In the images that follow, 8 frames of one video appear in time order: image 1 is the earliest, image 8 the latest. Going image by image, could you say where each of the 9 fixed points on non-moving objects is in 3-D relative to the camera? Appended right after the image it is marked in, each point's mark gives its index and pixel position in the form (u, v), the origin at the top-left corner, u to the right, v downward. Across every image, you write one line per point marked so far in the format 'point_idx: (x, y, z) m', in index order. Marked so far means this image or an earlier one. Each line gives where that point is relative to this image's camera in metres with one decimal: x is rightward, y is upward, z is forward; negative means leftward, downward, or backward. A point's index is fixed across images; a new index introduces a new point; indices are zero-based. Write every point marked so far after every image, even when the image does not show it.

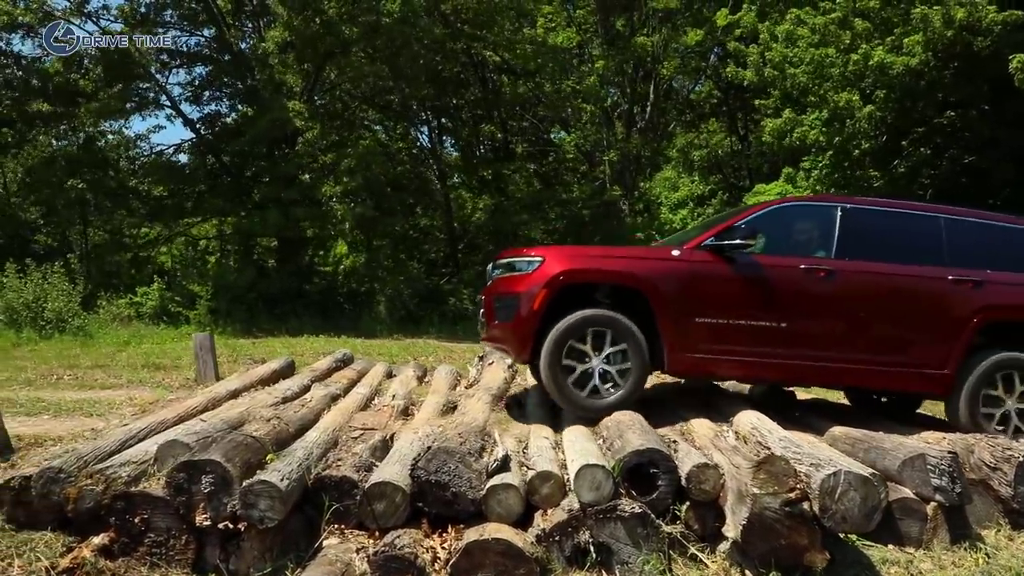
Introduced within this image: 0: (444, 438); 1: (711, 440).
0: (-0.5, -1.0, +5.5) m
1: (+1.3, -1.0, +5.6) m
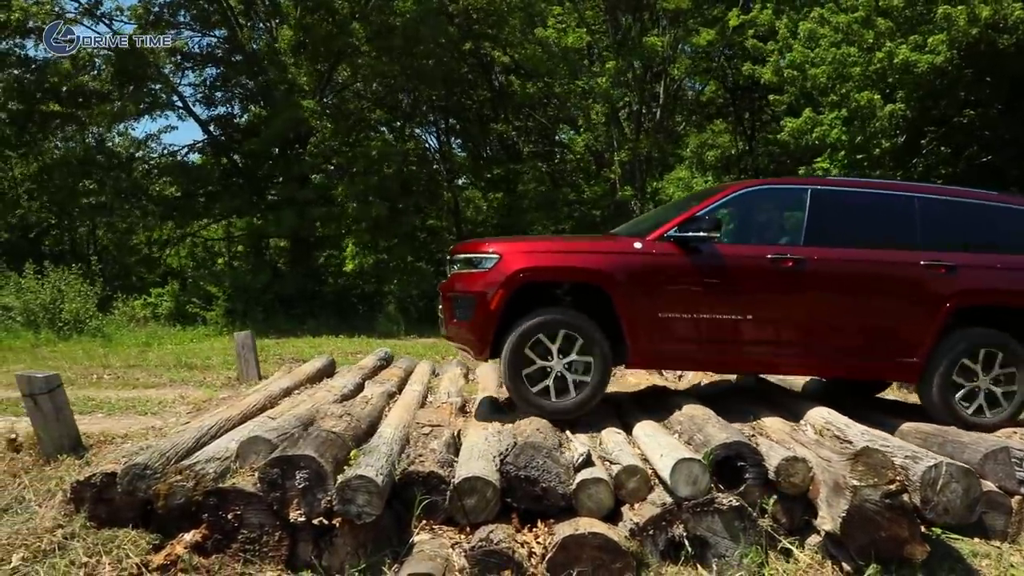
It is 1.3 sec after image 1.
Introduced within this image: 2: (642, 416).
0: (0.0, -0.9, +5.5) m
1: (+1.8, -0.9, +5.6) m
2: (+1.0, -0.9, +6.4) m
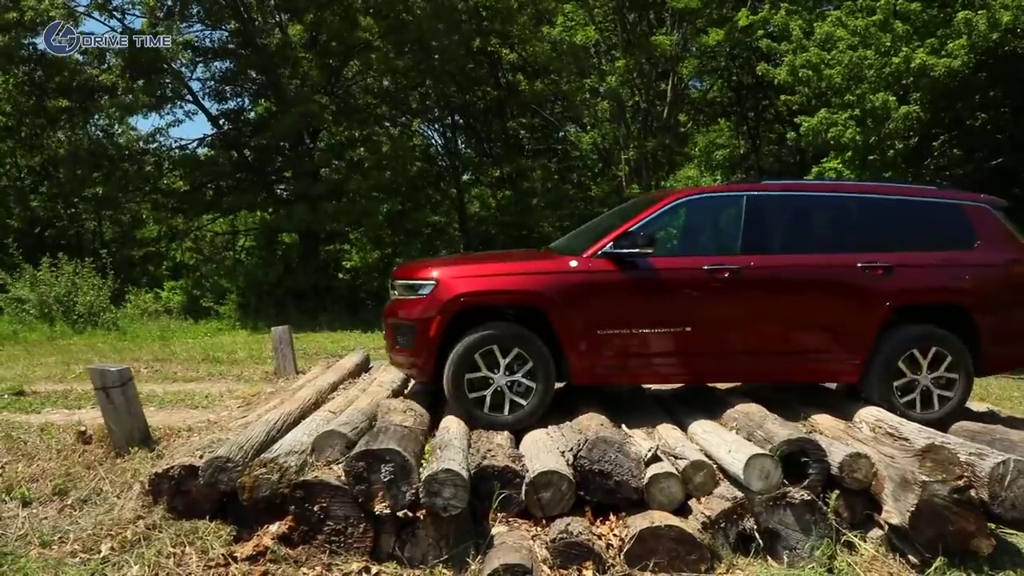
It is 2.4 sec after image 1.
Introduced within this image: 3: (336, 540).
0: (+0.5, -0.9, +5.6) m
1: (+2.2, -0.9, +5.7) m
2: (+1.4, -0.9, +6.5) m
3: (-0.9, -1.4, +4.7) m
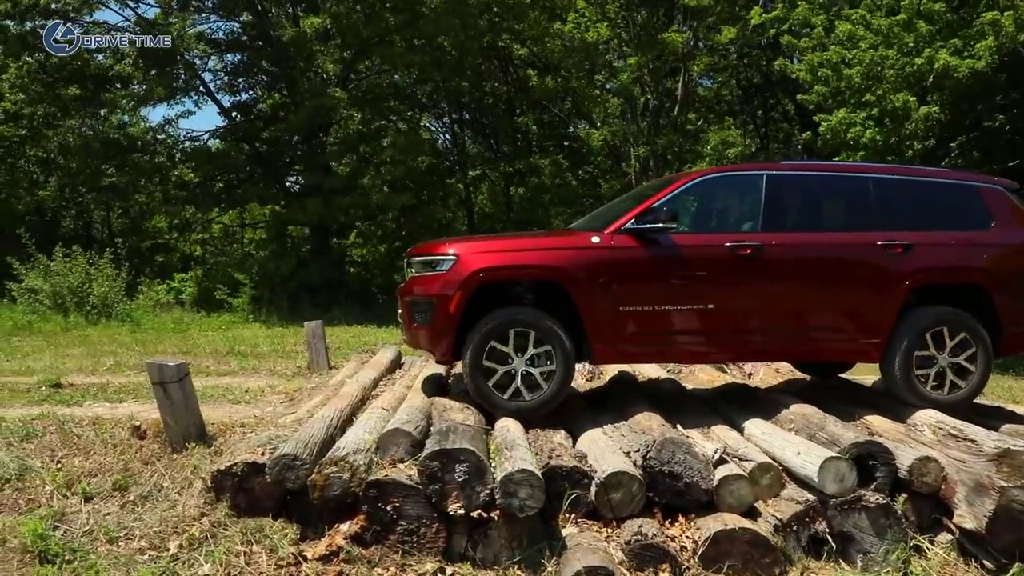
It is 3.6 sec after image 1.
0: (+0.9, -0.9, +5.6) m
1: (+2.6, -1.0, +5.7) m
2: (+1.8, -0.9, +6.5) m
3: (-0.5, -1.4, +4.7) m
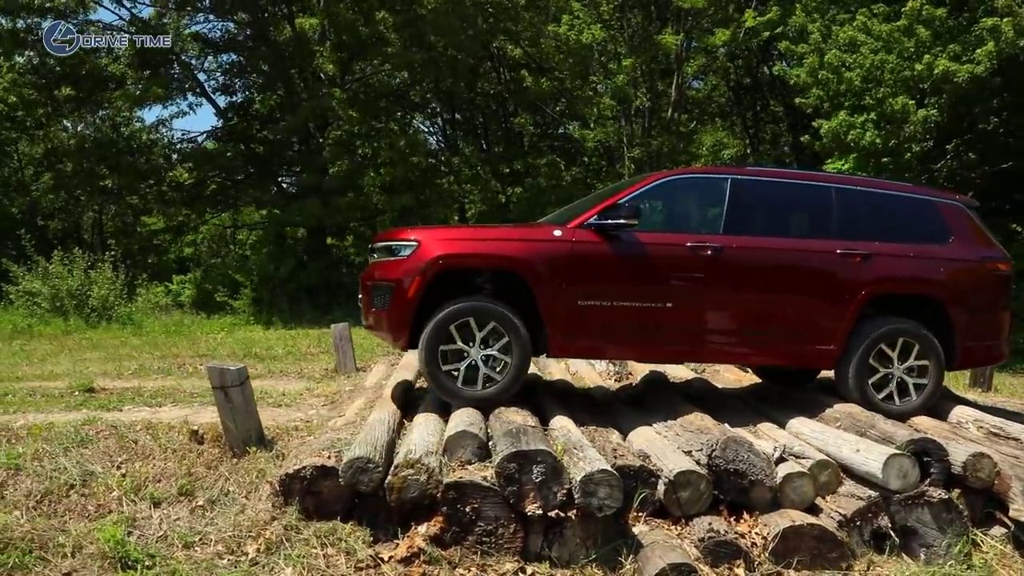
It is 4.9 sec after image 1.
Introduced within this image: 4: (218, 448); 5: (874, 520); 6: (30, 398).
0: (+1.2, -0.9, +5.7) m
1: (+3.0, -1.0, +5.9) m
2: (+2.1, -1.0, +6.6) m
3: (-0.1, -1.4, +4.8) m
4: (-1.9, -1.1, +5.7) m
5: (+2.1, -1.3, +5.1) m
6: (-4.2, -1.0, +7.6) m
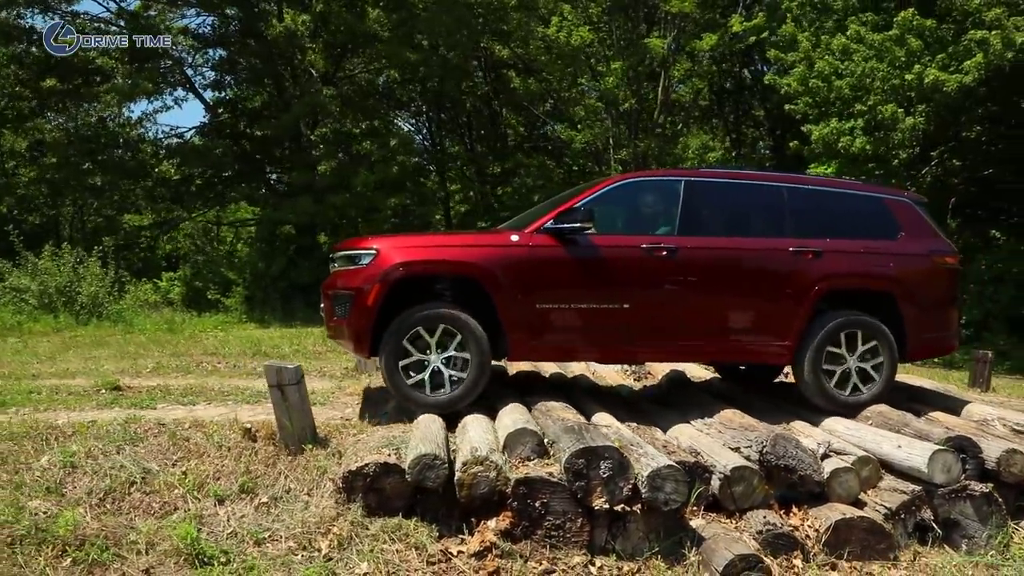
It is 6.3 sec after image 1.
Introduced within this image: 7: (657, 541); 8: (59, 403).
0: (+1.6, -0.9, +5.9) m
1: (+3.3, -1.0, +6.1) m
2: (+2.4, -1.0, +6.9) m
3: (+0.2, -1.4, +4.9) m
4: (-1.6, -1.1, +5.8) m
5: (+2.5, -1.4, +5.3) m
6: (-4.0, -0.9, +7.6) m
7: (+0.8, -1.4, +5.0) m
8: (-3.8, -1.0, +7.3) m
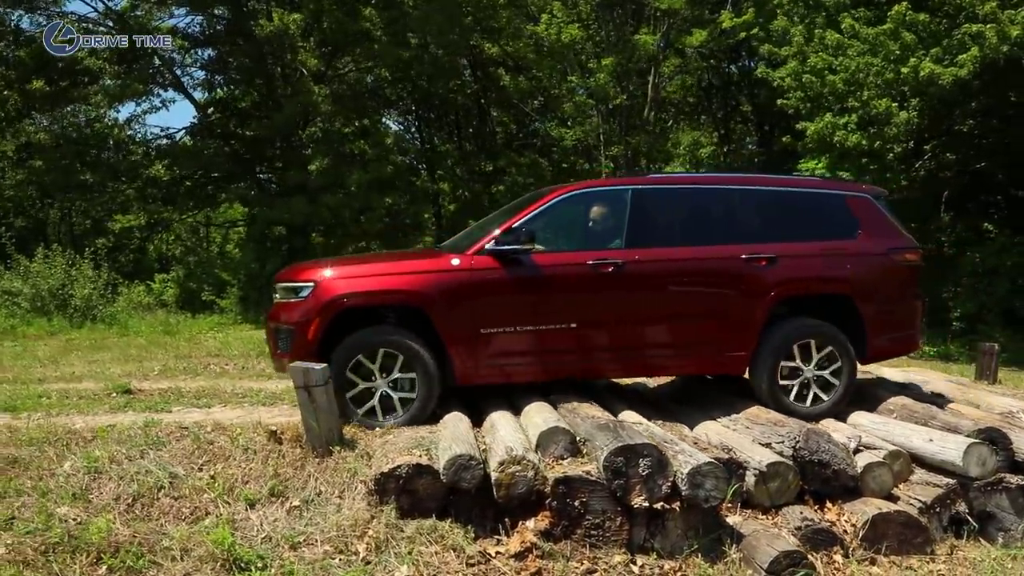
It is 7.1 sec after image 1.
0: (+1.8, -0.9, +5.9) m
1: (+3.5, -0.9, +6.1) m
2: (+2.6, -0.9, +6.9) m
3: (+0.5, -1.4, +4.9) m
4: (-1.4, -1.1, +5.7) m
5: (+2.7, -1.3, +5.3) m
6: (-3.8, -1.0, +7.5) m
7: (+1.0, -1.4, +5.0) m
8: (-3.6, -1.0, +7.1) m
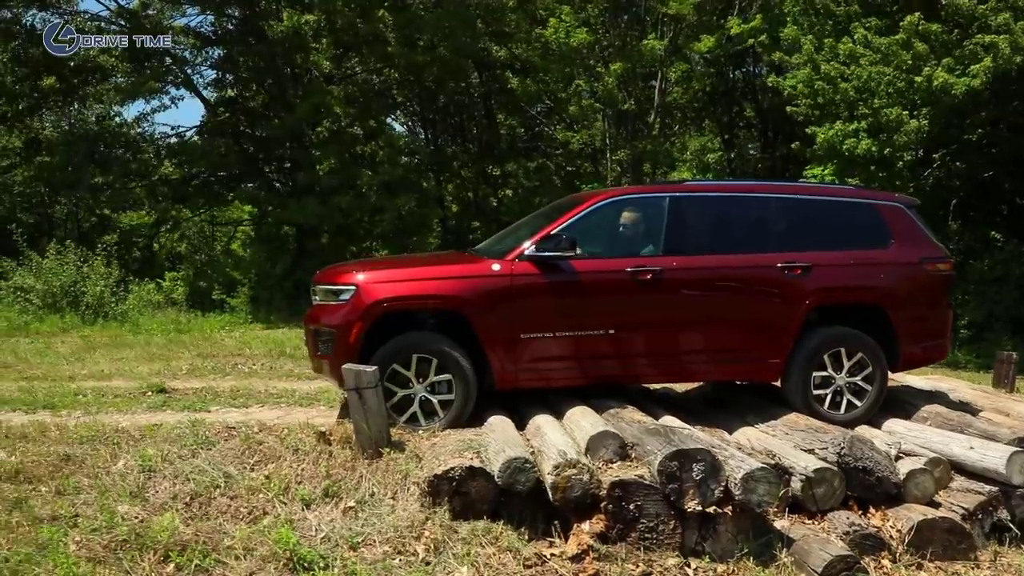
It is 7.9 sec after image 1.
0: (+2.1, -1.0, +6.0) m
1: (+3.8, -1.0, +6.3) m
2: (+2.9, -1.0, +7.0) m
3: (+0.8, -1.4, +4.9) m
4: (-1.1, -1.1, +5.8) m
5: (+3.0, -1.4, +5.4) m
6: (-3.5, -1.0, +7.5) m
7: (+1.4, -1.5, +5.0) m
8: (-3.3, -1.0, +7.2) m
